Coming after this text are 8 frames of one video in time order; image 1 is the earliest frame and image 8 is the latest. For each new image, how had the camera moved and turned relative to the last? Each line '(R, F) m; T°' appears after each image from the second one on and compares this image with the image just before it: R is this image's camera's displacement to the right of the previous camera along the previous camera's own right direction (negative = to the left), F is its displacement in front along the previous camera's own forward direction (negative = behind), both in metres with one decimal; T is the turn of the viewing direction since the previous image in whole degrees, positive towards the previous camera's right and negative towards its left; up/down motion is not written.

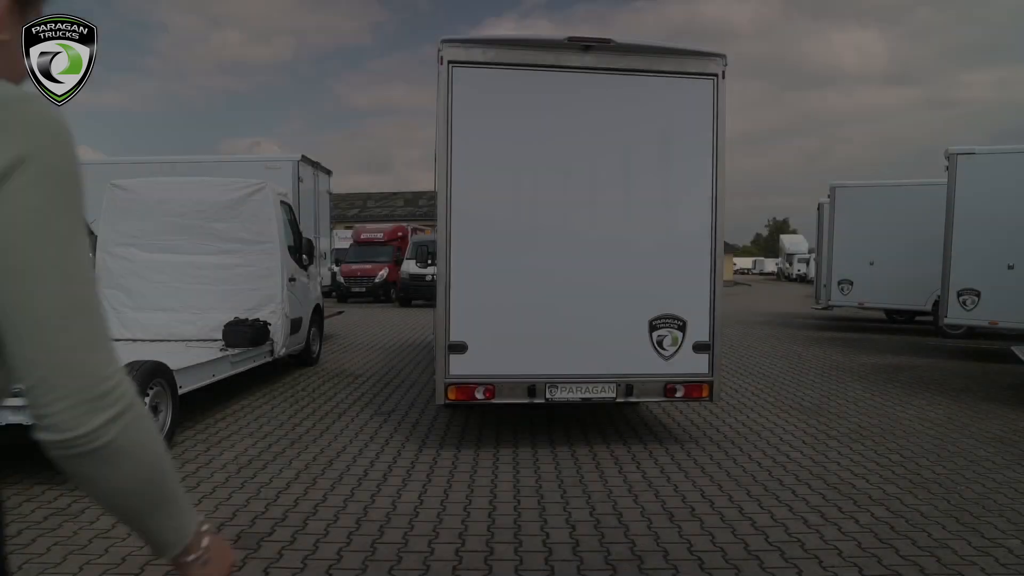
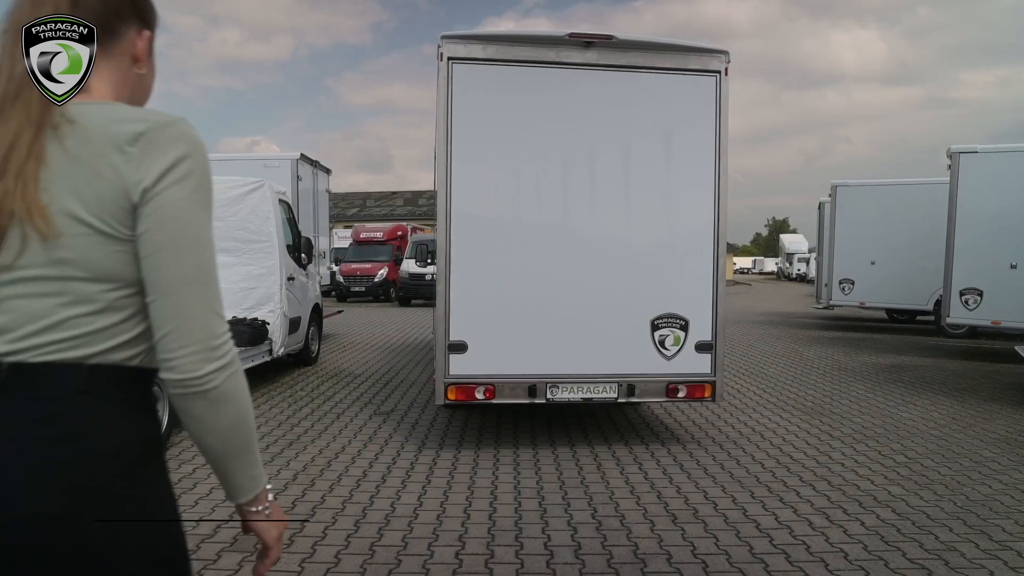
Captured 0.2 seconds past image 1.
(0.0, +0.1) m; 0°
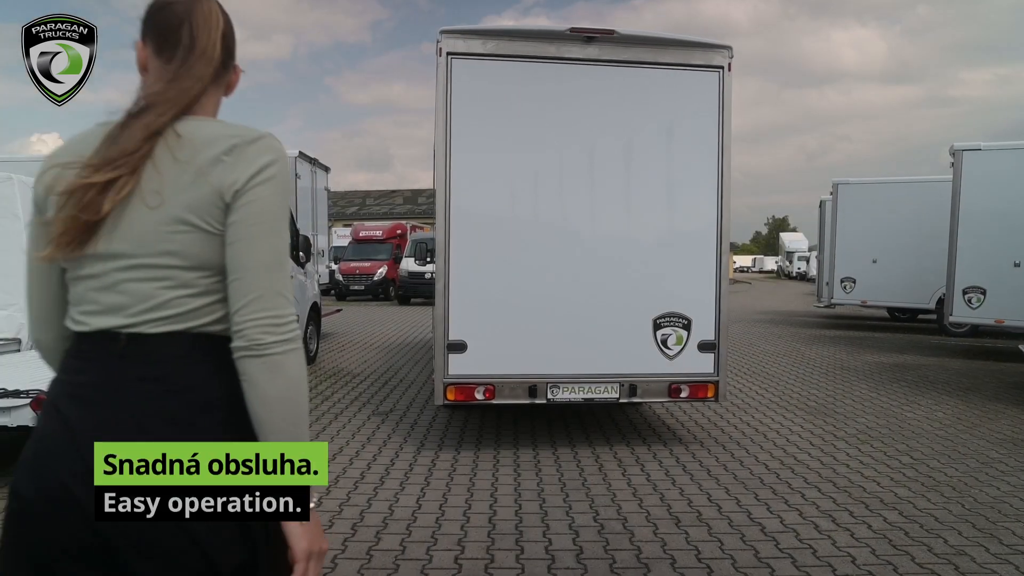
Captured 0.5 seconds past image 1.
(0.0, +0.1) m; 0°
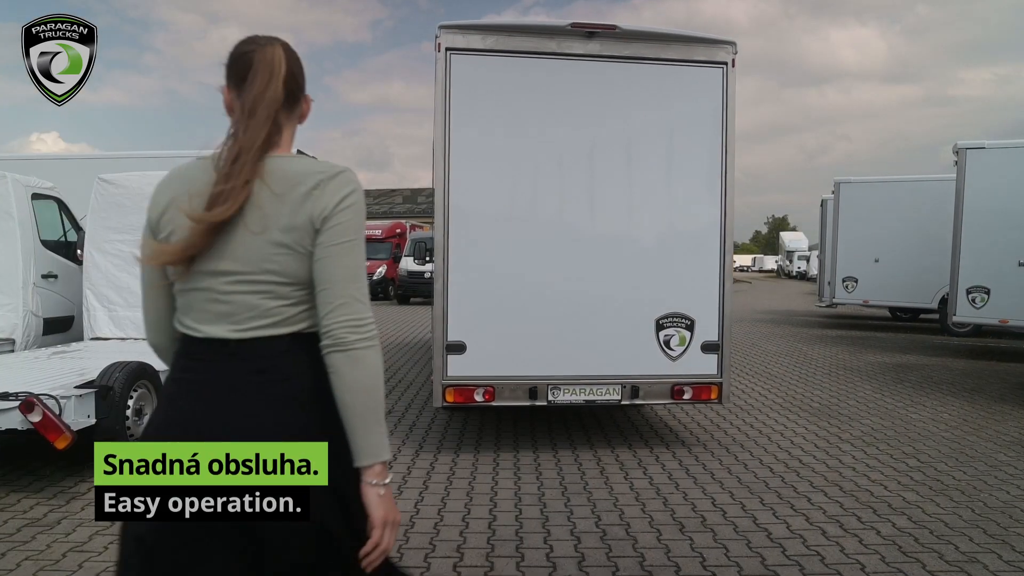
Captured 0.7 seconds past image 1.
(0.0, +0.1) m; 0°
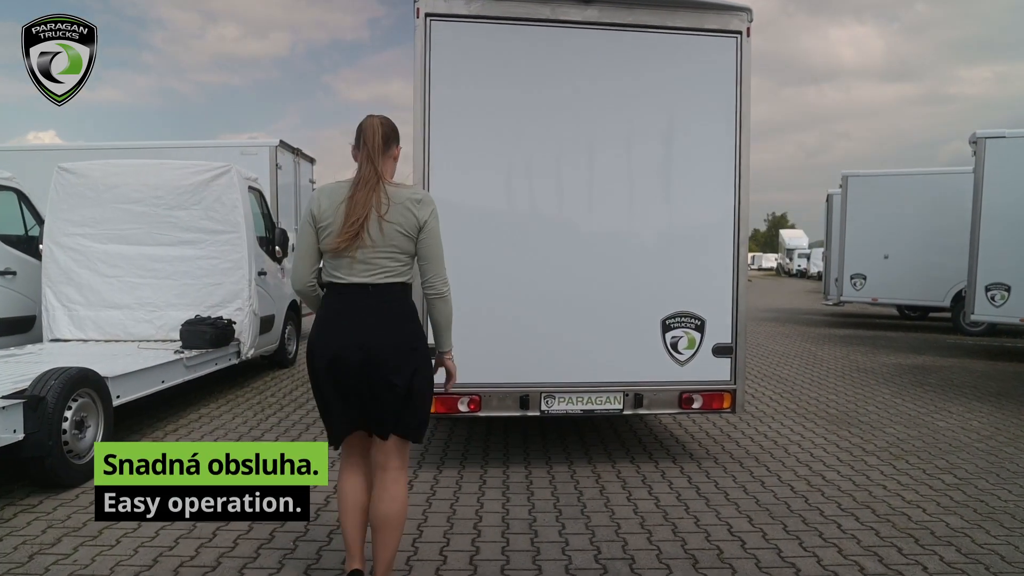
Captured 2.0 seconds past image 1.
(+0.1, +0.6) m; 0°
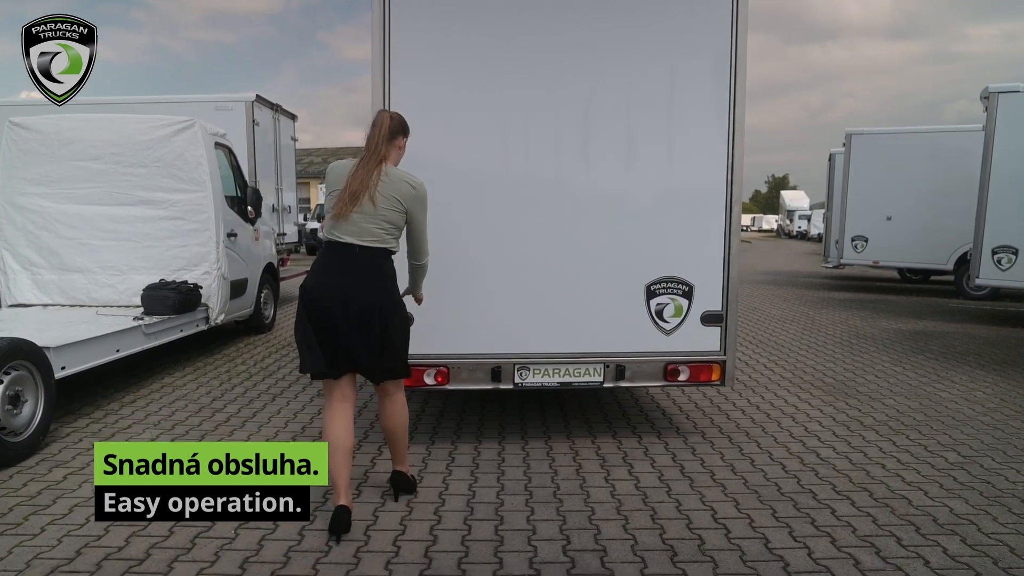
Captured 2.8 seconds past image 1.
(+0.2, +0.4) m; 0°
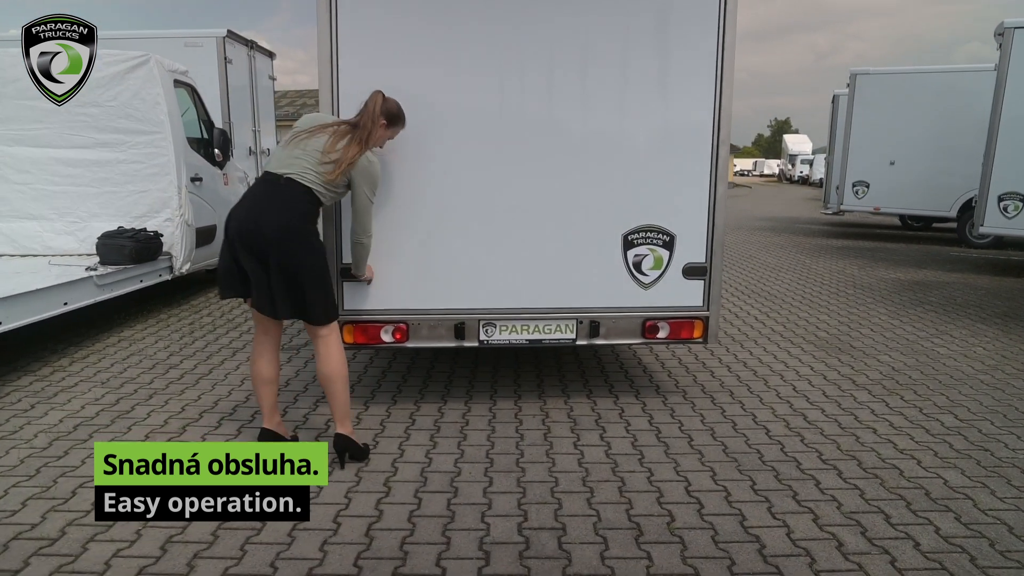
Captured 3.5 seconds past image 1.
(+0.2, +0.4) m; 0°
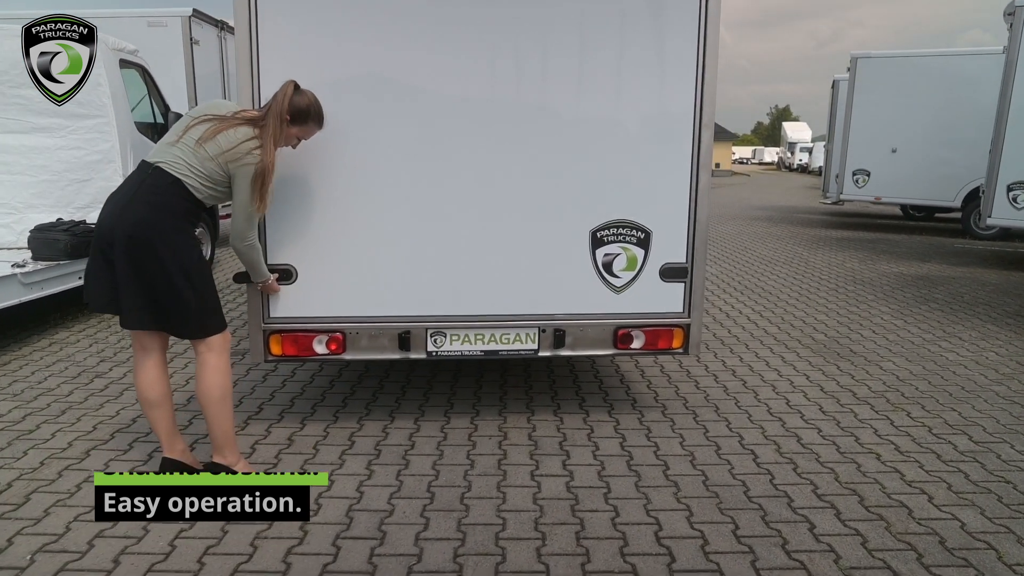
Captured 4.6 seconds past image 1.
(+0.2, +0.5) m; 0°
